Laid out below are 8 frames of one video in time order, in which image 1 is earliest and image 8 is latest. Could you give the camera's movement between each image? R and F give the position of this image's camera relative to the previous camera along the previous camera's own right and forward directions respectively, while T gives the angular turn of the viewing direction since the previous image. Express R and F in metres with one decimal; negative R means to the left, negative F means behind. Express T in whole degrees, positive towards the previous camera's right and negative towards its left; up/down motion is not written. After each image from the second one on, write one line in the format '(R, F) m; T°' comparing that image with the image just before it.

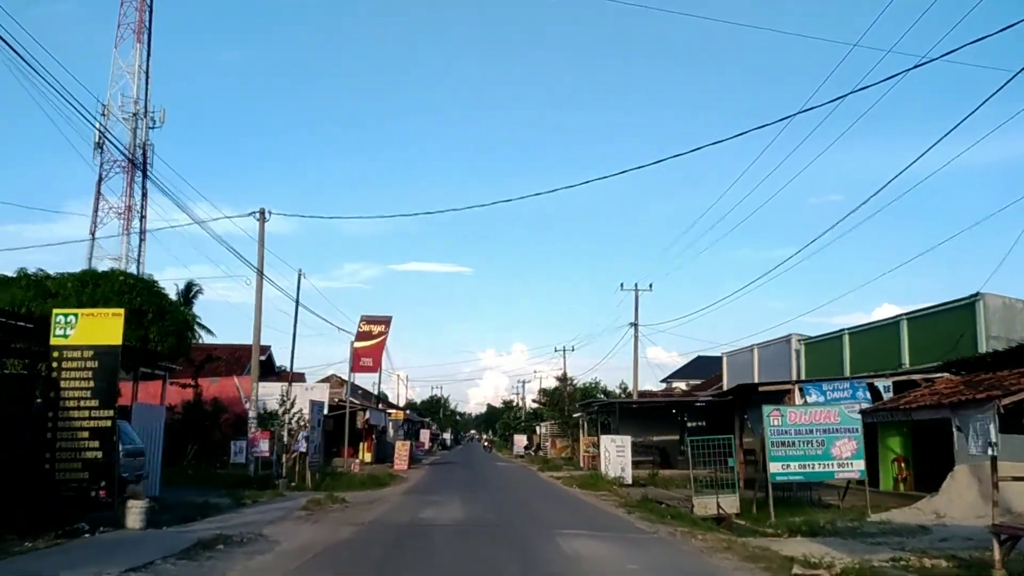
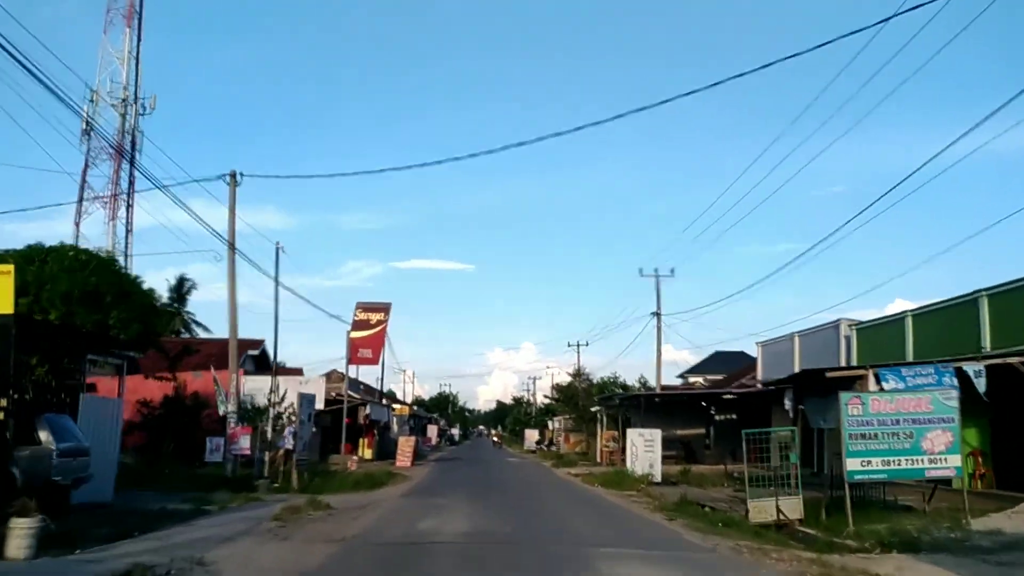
(-0.2, +3.8) m; -1°
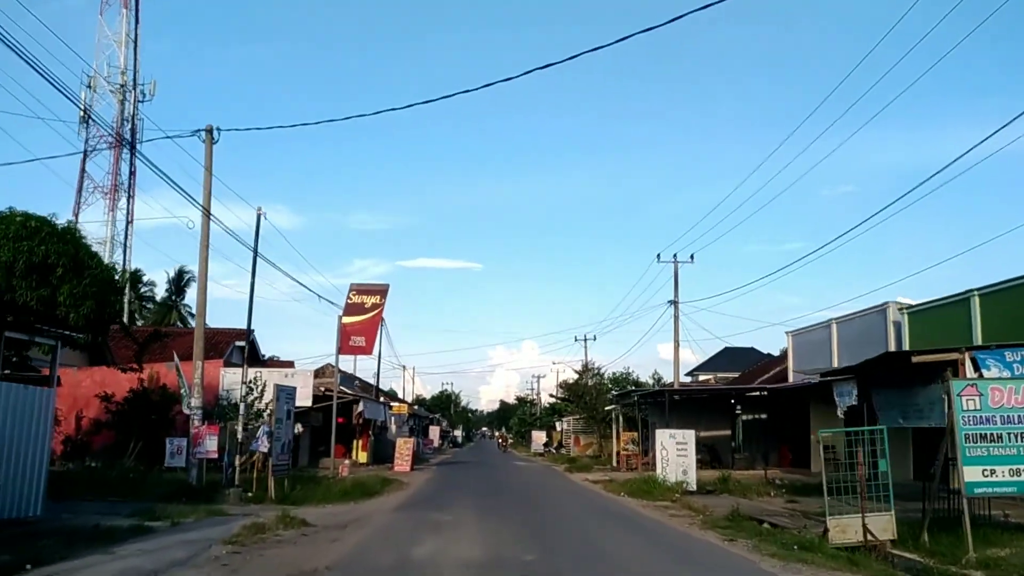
(-0.3, +3.7) m; 0°
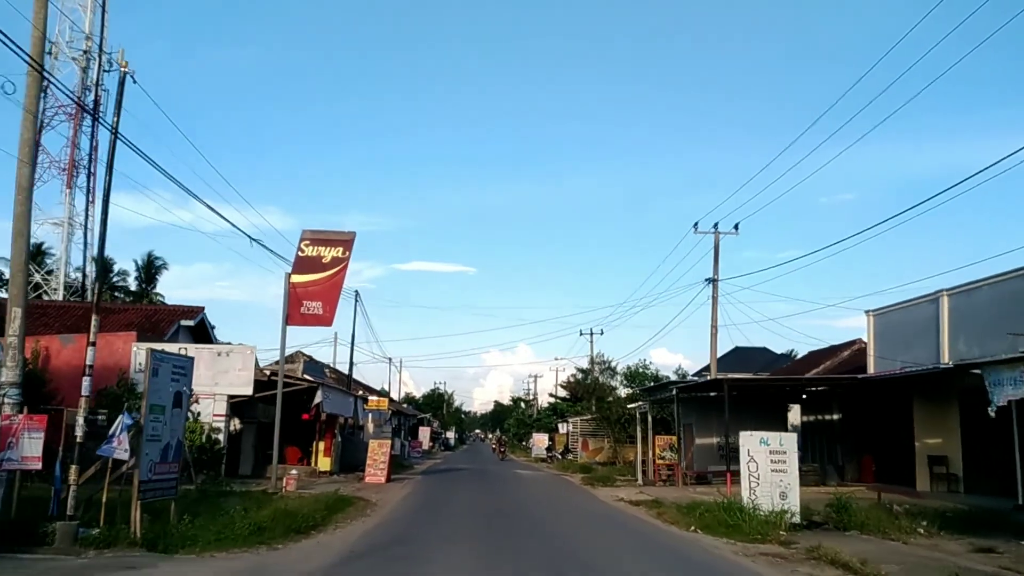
(-0.5, +8.6) m; 0°
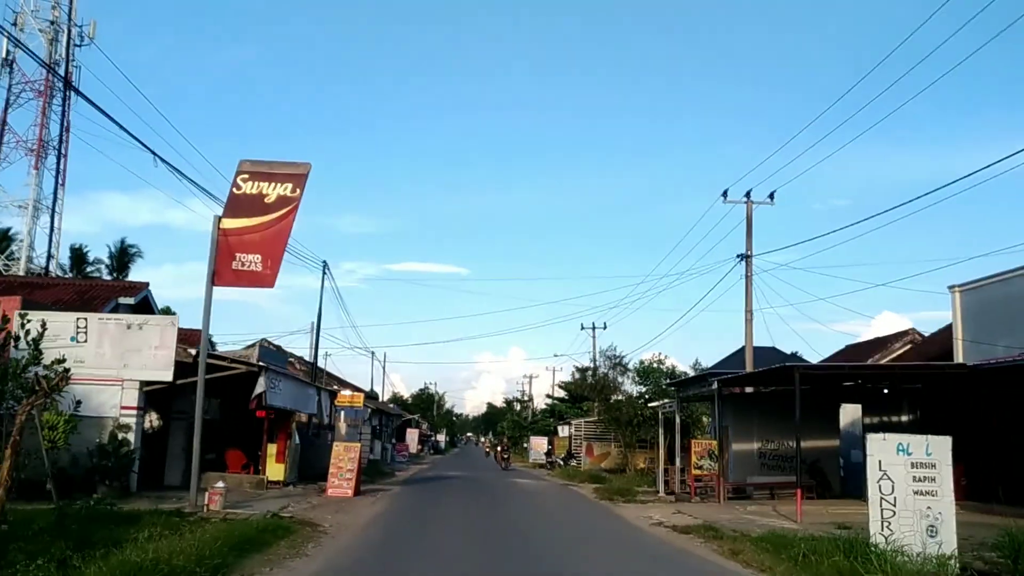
(-0.3, +5.9) m; 0°
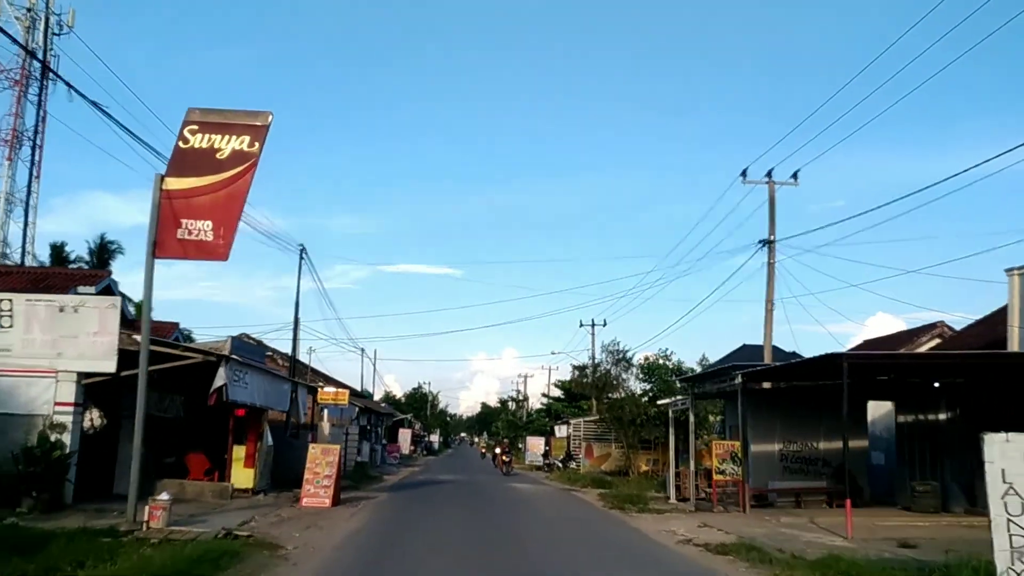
(-0.2, +2.8) m; 0°
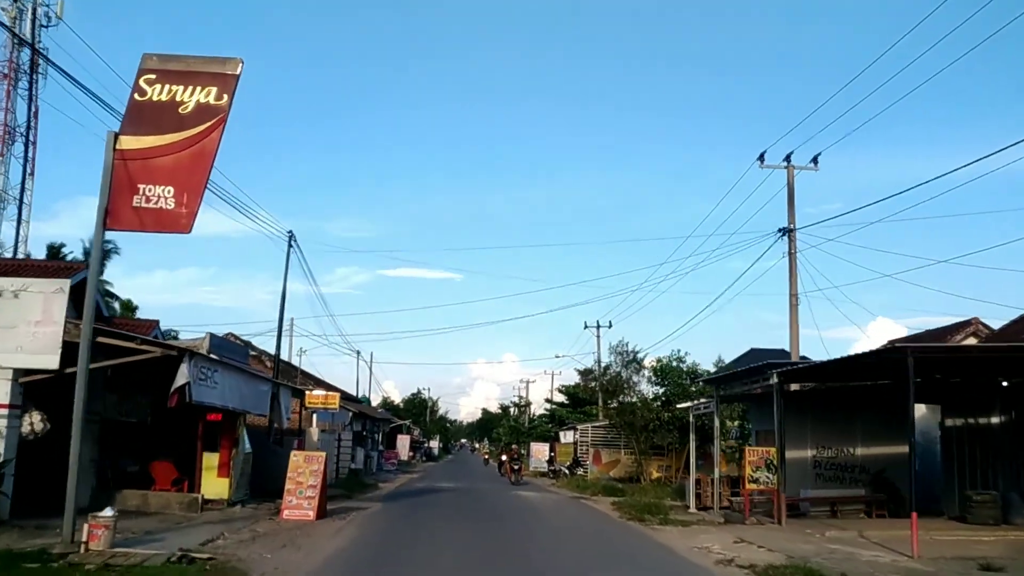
(-0.2, +2.3) m; 0°
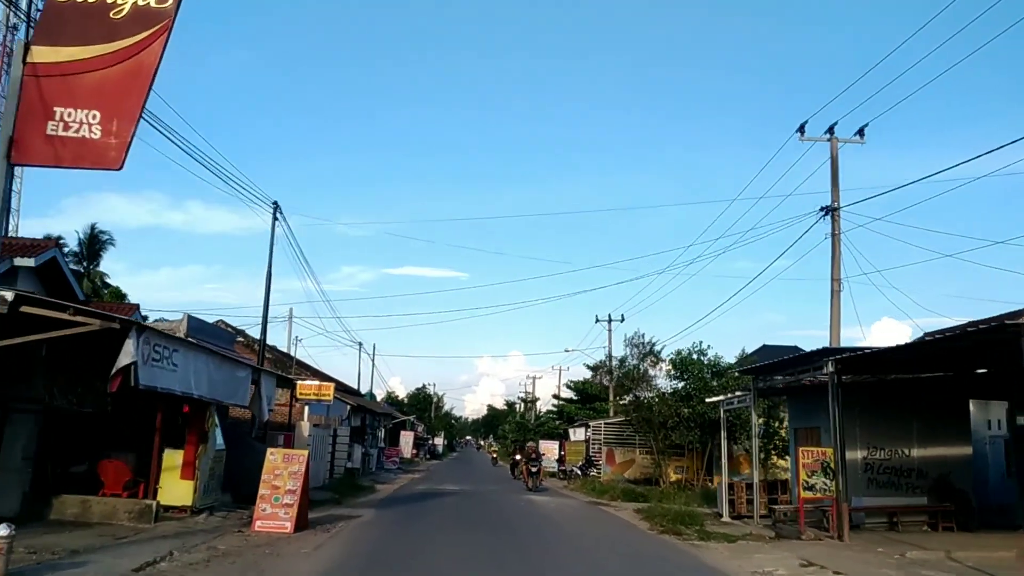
(-0.2, +2.9) m; 0°
